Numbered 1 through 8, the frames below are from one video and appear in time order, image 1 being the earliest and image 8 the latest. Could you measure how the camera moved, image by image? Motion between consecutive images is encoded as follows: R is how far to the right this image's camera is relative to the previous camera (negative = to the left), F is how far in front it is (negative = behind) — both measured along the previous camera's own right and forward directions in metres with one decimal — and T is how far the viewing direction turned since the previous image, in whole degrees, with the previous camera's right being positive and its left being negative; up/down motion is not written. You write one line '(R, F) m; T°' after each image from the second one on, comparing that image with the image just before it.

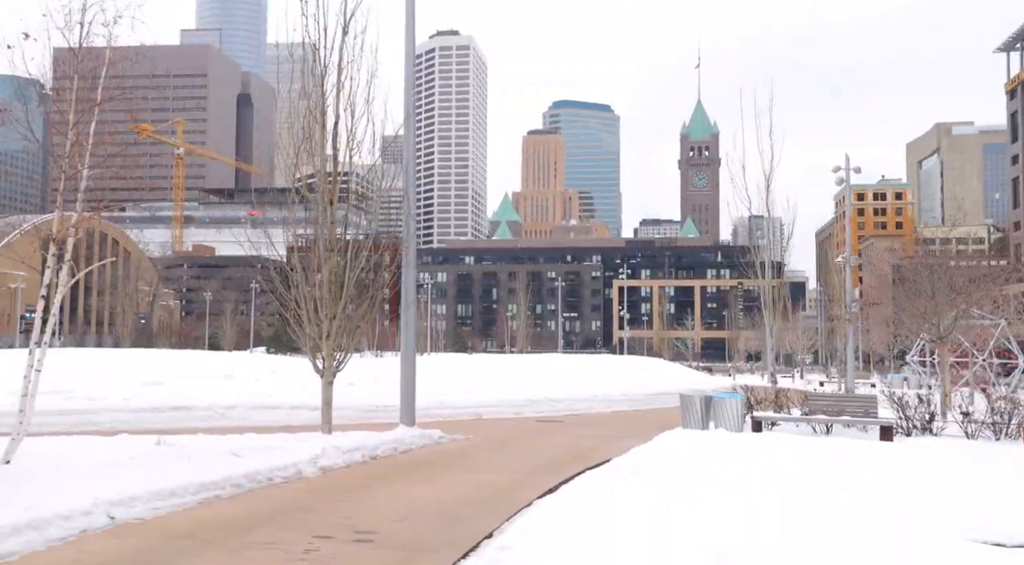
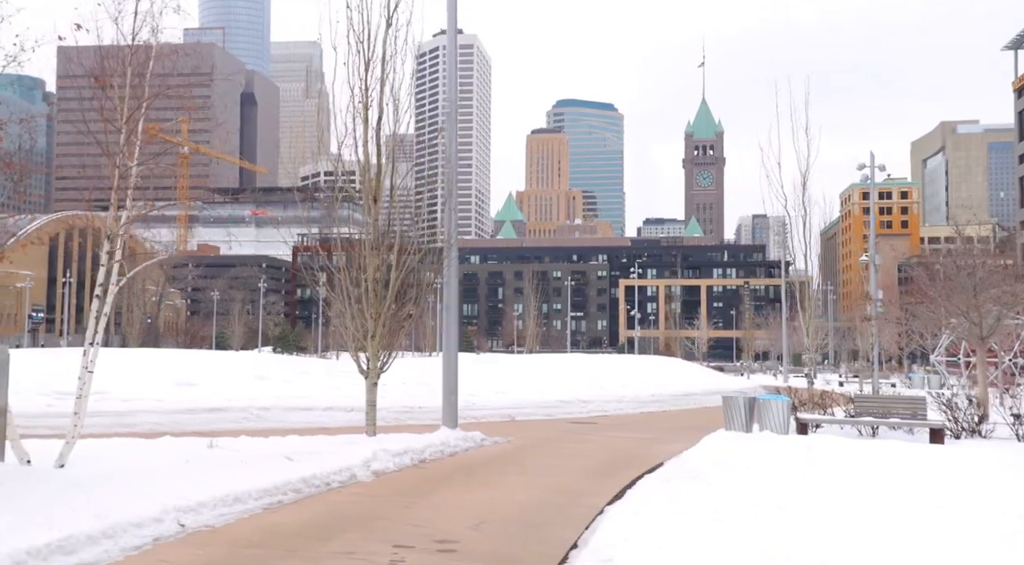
(-0.7, +0.3) m; 0°
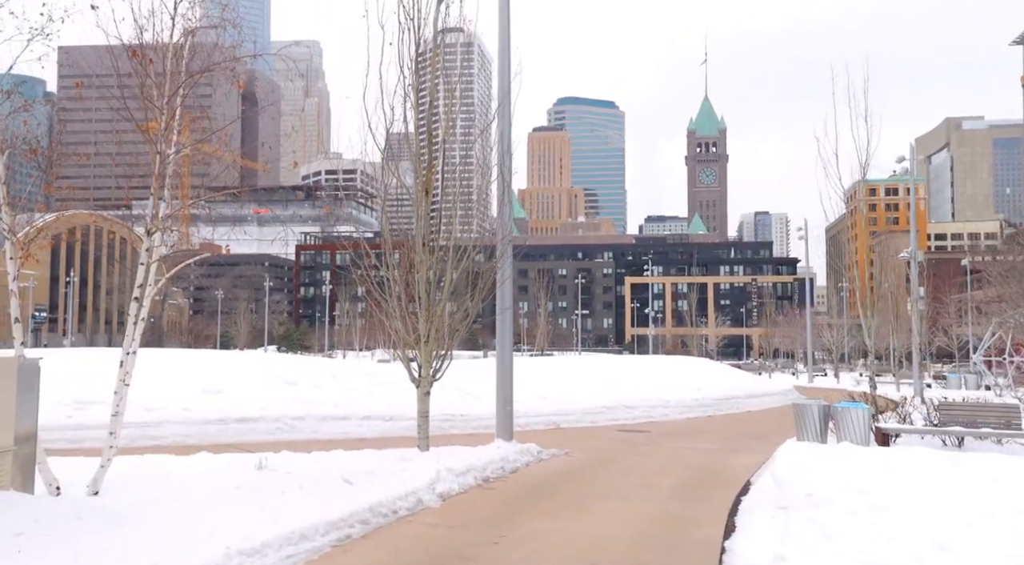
(-0.9, +1.4) m; 0°
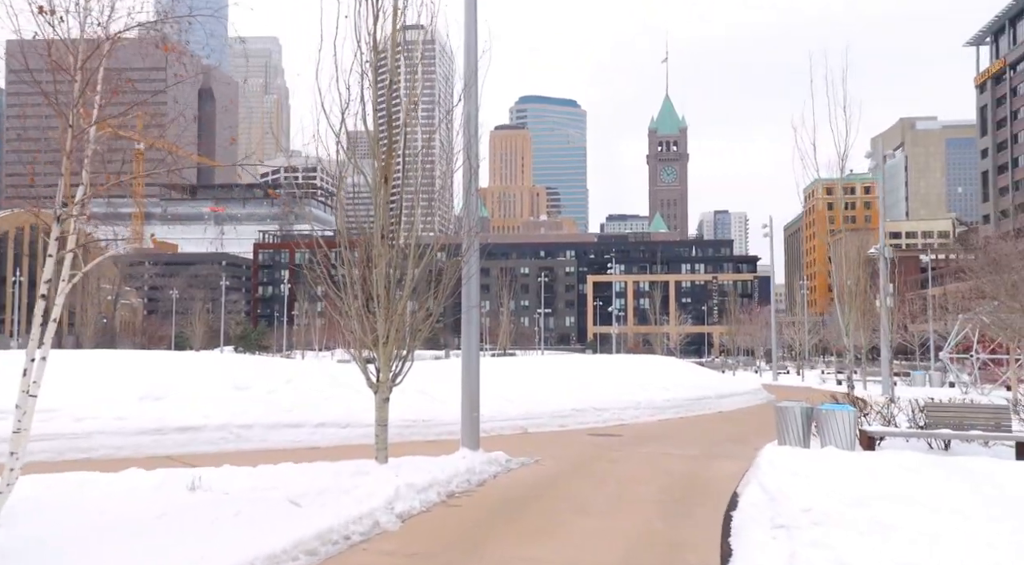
(-0.1, +1.1) m; +2°
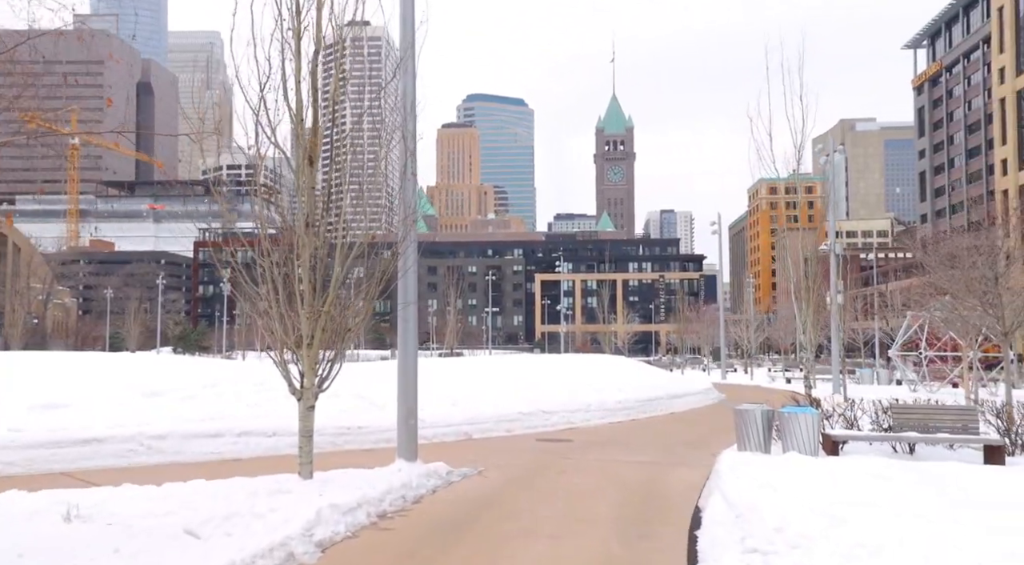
(+0.1, +1.1) m; +3°
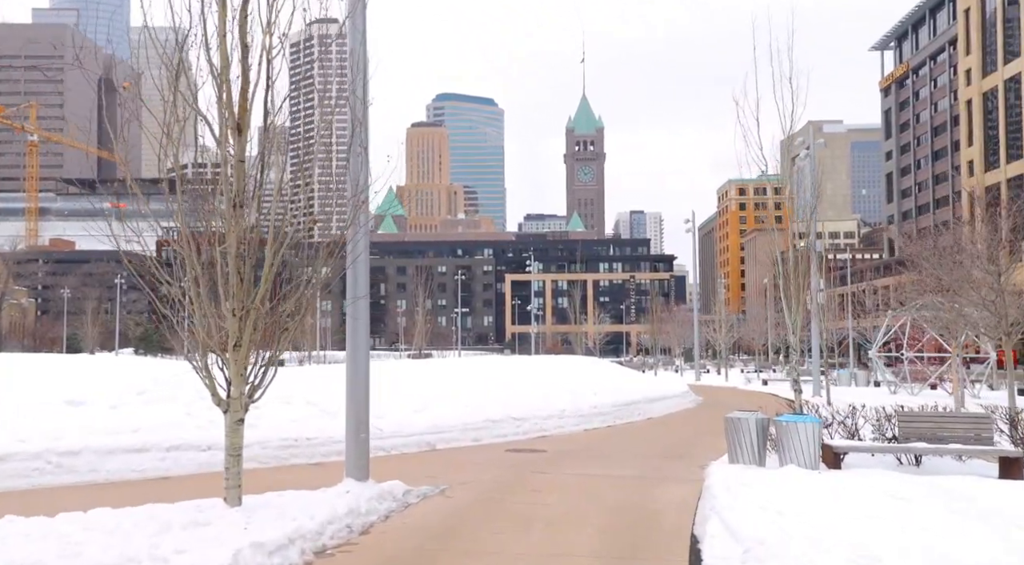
(0.0, +1.6) m; +2°
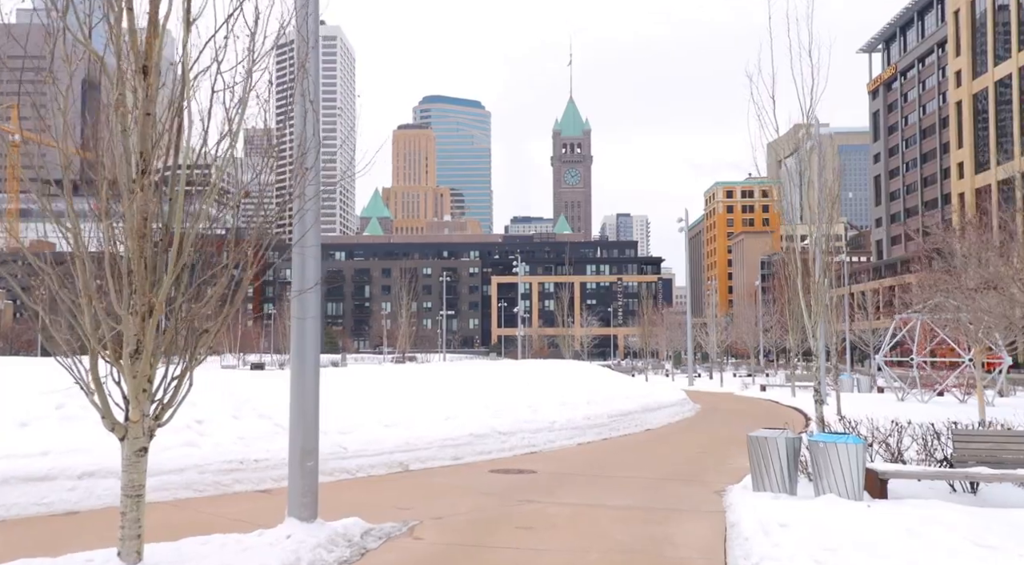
(0.0, +2.1) m; +1°
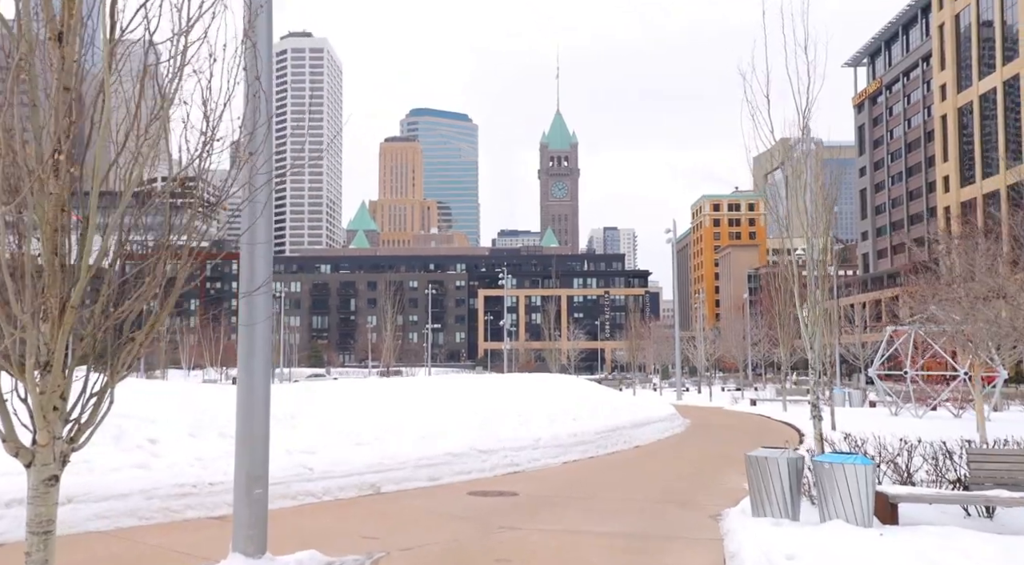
(+0.1, +0.9) m; +1°
